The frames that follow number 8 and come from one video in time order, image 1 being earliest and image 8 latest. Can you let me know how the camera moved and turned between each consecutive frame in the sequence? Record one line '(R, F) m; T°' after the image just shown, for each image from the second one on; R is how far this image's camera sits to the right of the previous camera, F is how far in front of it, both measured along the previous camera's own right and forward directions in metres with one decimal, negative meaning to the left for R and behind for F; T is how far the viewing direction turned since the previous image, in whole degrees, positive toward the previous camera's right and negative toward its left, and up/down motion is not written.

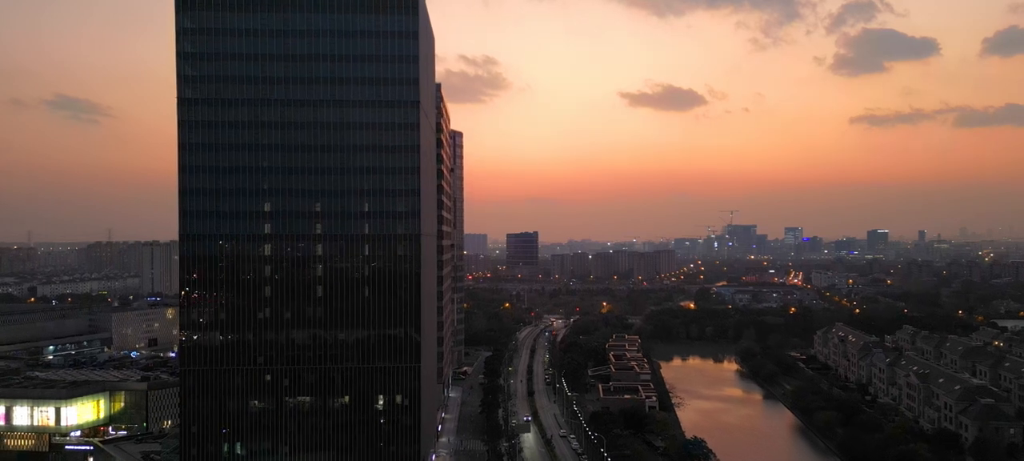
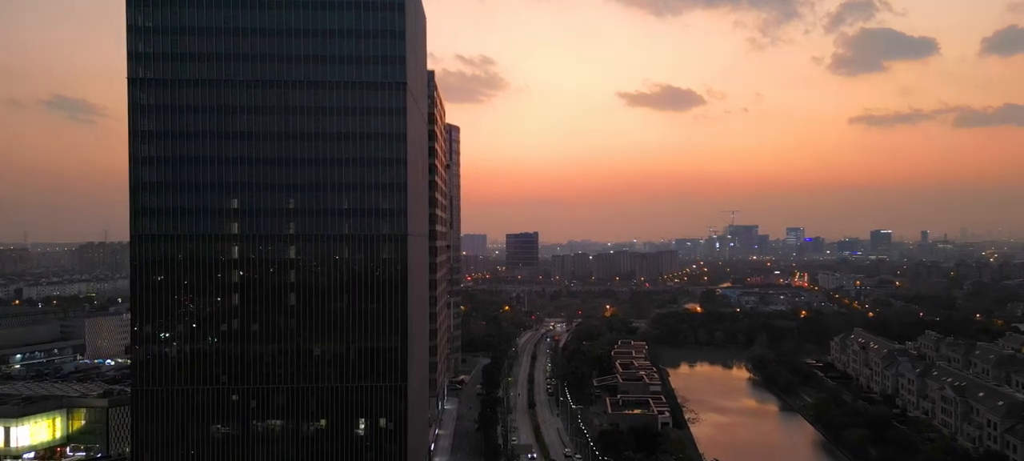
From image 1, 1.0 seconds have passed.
(0.0, +5.7) m; 0°
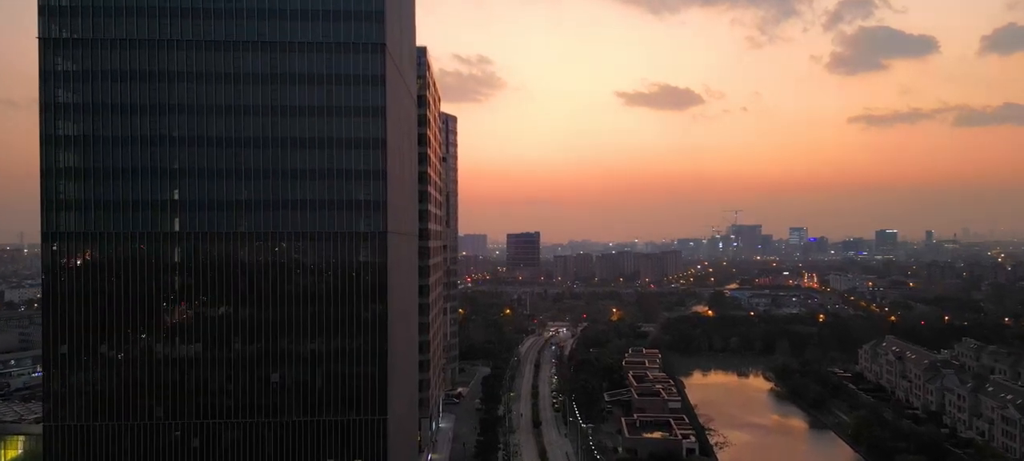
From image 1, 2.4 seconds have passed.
(-0.2, +7.7) m; 0°
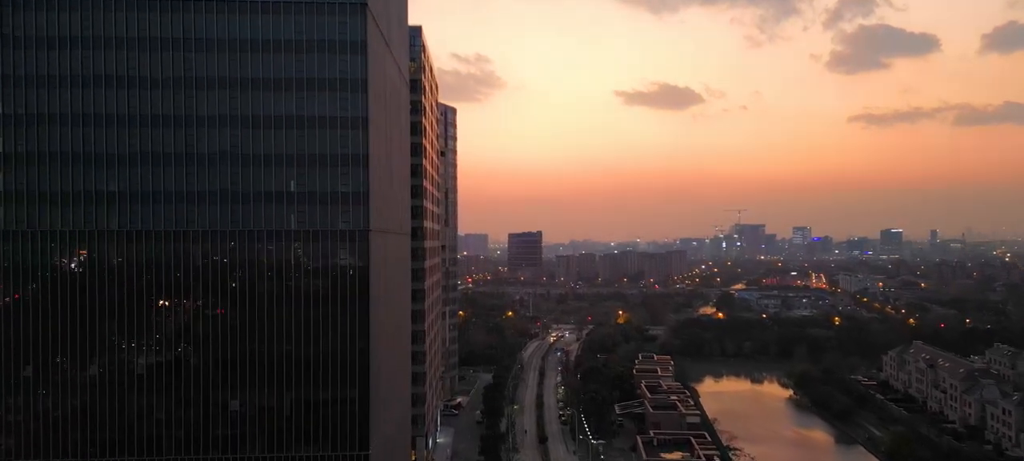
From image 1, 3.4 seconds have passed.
(-0.3, +5.5) m; 0°
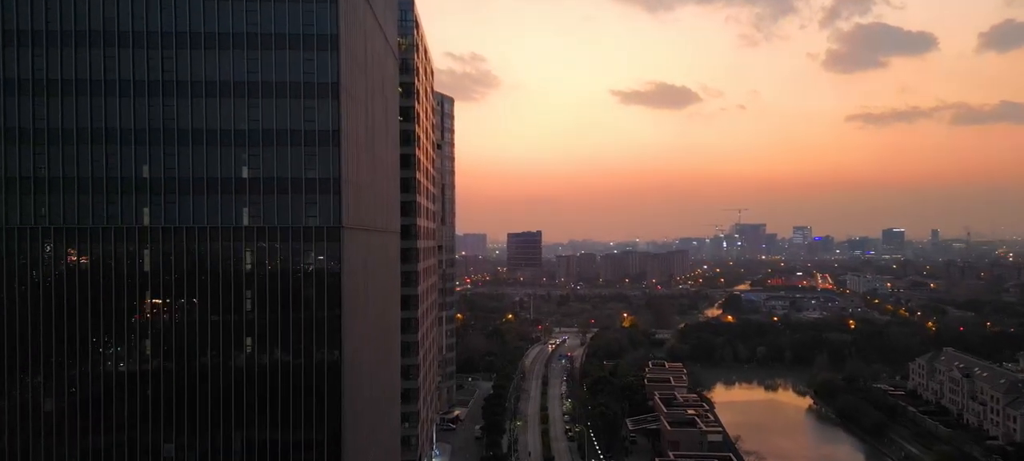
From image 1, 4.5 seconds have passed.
(-0.4, +5.8) m; 0°
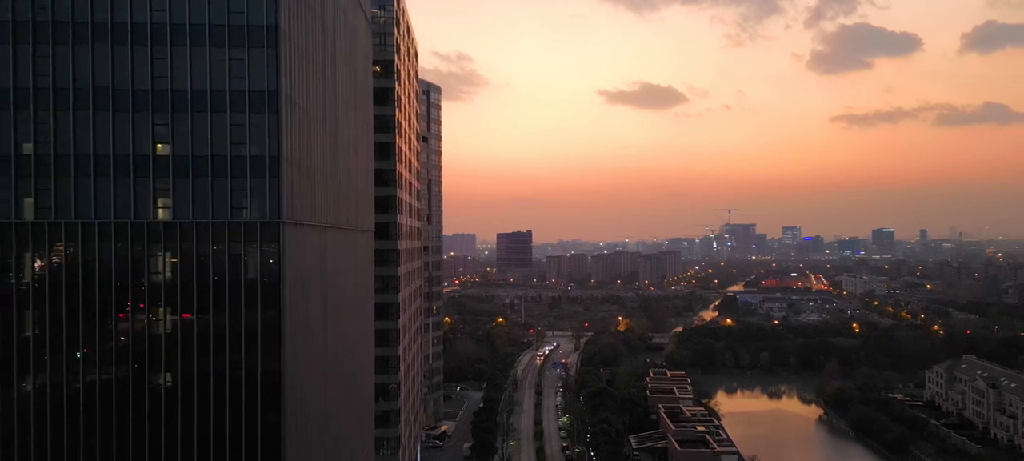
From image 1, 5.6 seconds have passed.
(-0.3, +5.7) m; +1°
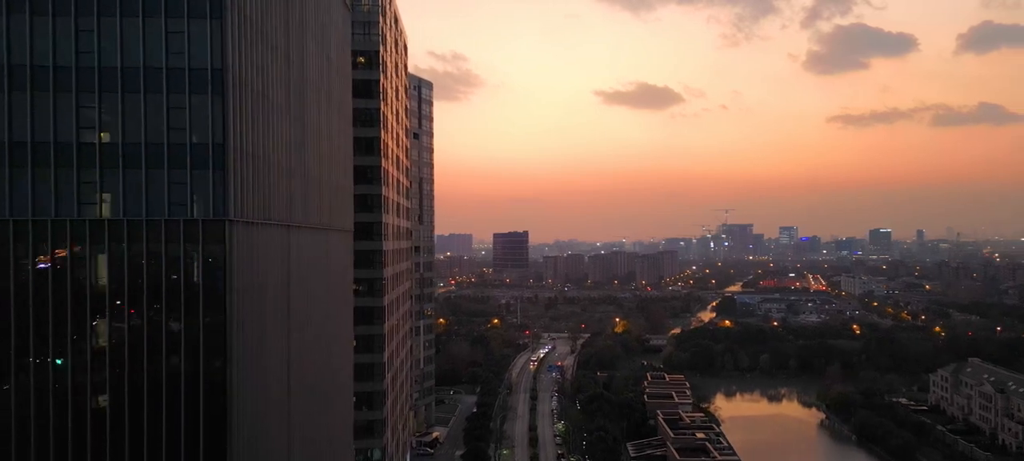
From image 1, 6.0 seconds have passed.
(+0.4, +2.1) m; 0°
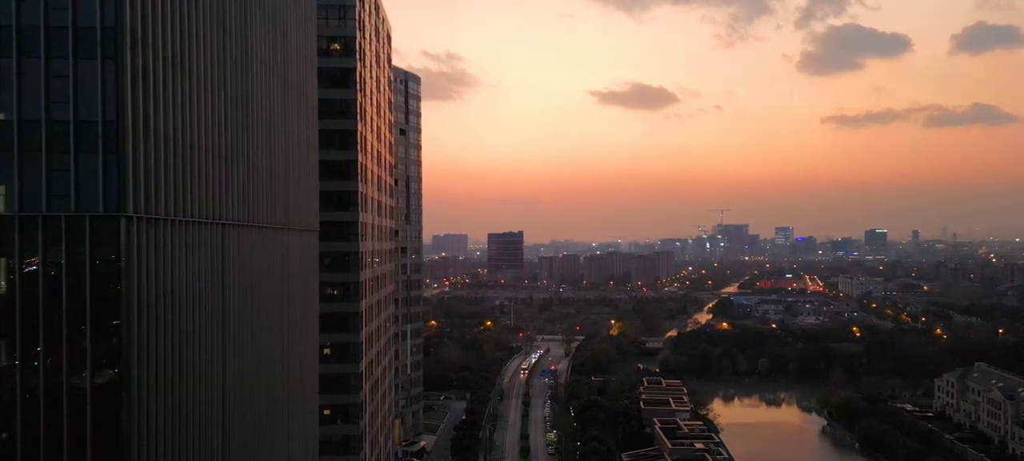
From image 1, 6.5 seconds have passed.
(+0.6, +2.7) m; 0°
